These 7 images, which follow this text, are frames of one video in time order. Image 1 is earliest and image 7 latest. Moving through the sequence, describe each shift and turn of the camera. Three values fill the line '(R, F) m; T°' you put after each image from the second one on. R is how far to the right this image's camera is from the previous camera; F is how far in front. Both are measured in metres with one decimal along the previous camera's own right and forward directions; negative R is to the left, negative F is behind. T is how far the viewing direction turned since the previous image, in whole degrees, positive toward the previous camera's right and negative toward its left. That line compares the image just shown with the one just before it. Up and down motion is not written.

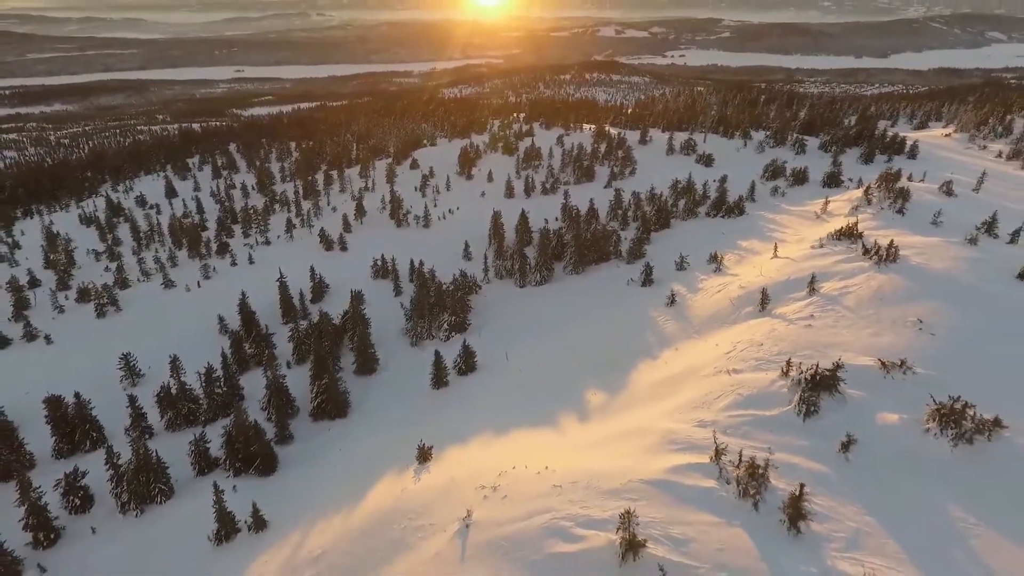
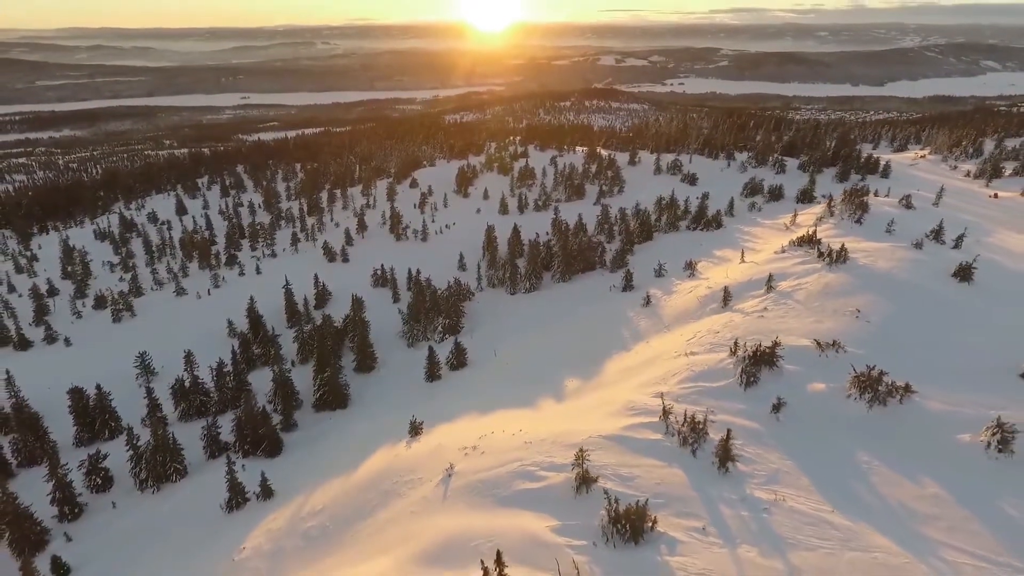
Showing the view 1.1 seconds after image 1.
(+0.5, -1.7) m; 0°
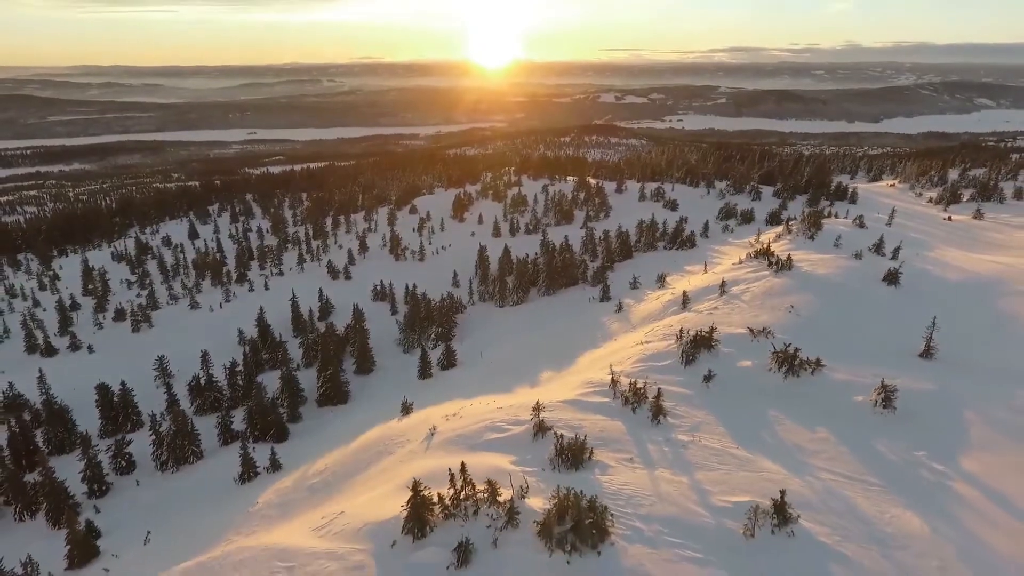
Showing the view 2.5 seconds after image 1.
(+0.7, -2.4) m; 0°
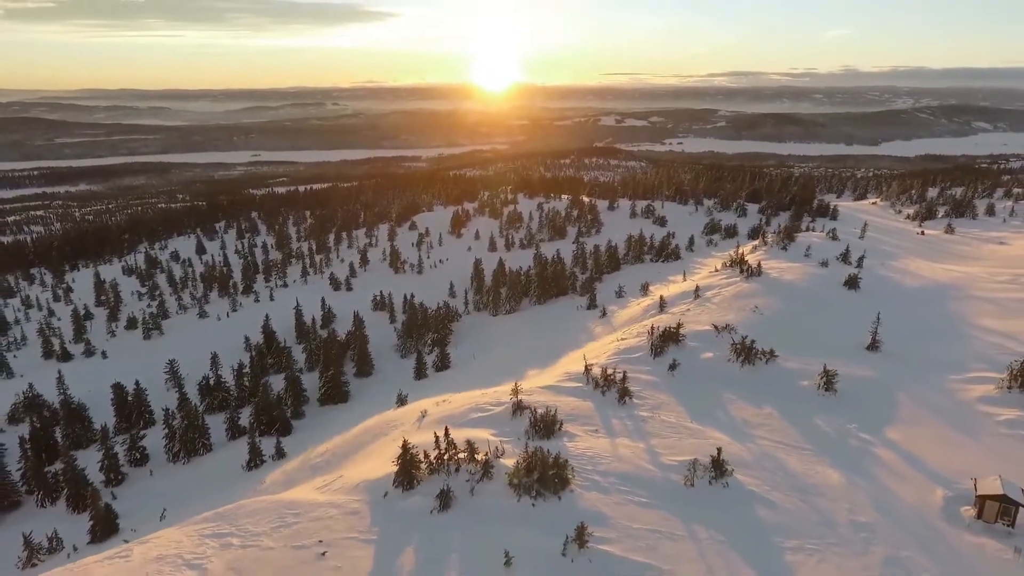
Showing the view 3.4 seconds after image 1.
(+0.5, -1.6) m; 0°
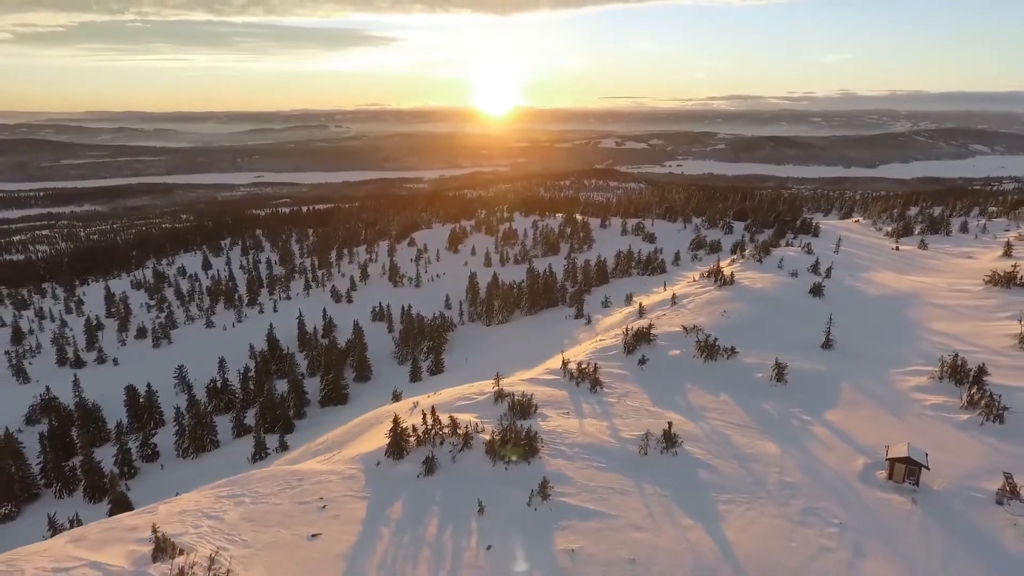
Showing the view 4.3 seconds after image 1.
(+0.5, -1.6) m; 0°
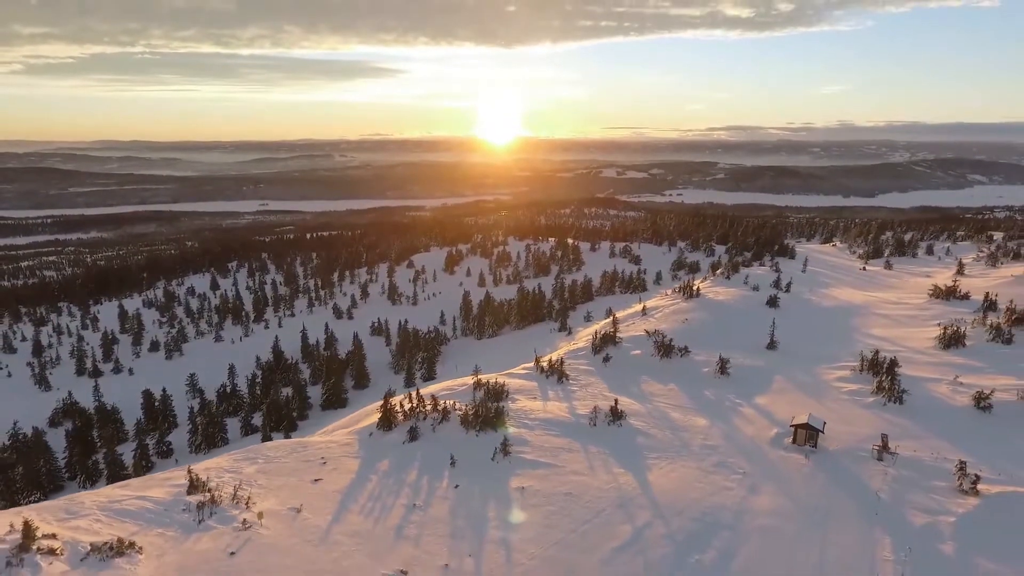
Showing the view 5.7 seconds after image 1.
(+0.8, -2.4) m; 0°
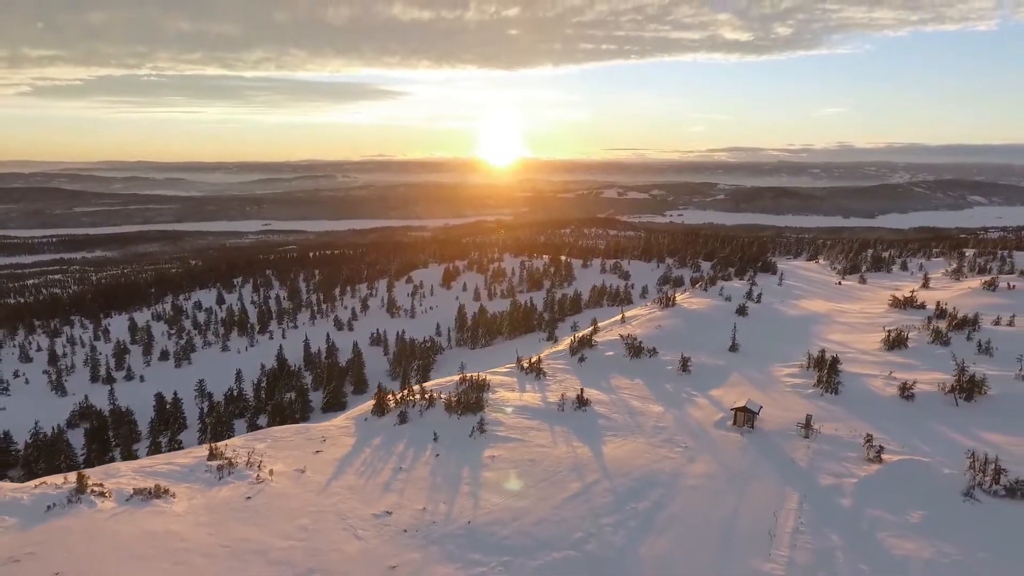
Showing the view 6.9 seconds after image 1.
(+0.7, -2.1) m; 0°
